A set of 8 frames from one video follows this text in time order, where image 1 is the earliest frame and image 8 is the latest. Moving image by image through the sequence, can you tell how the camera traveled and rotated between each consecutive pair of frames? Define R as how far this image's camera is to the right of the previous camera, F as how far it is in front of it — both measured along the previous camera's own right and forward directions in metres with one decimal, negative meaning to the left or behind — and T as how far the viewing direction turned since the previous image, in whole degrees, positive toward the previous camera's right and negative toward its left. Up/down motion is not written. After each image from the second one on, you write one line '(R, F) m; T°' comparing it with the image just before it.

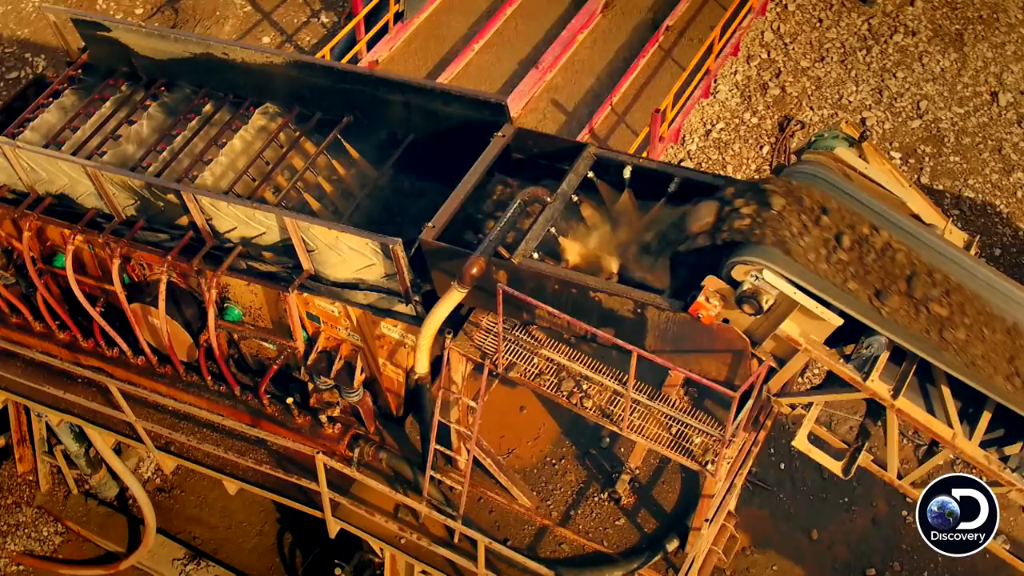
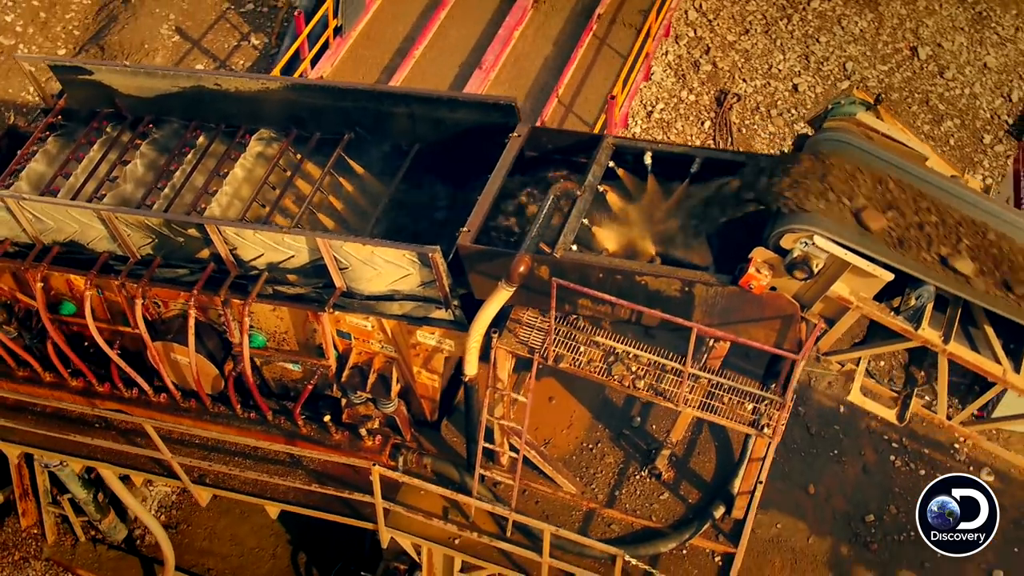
(-0.8, -0.2) m; +5°
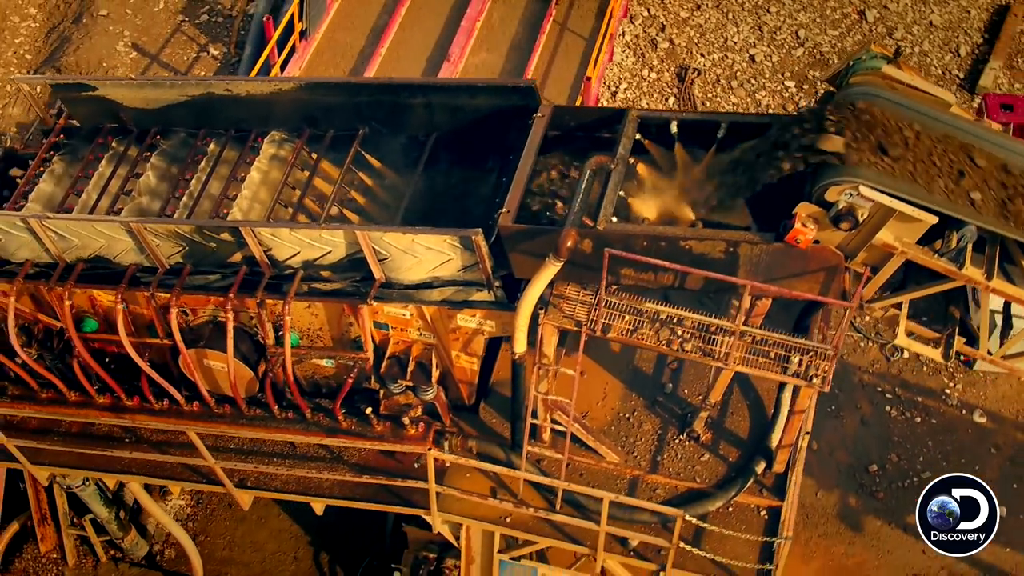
(-0.6, -0.1) m; +3°
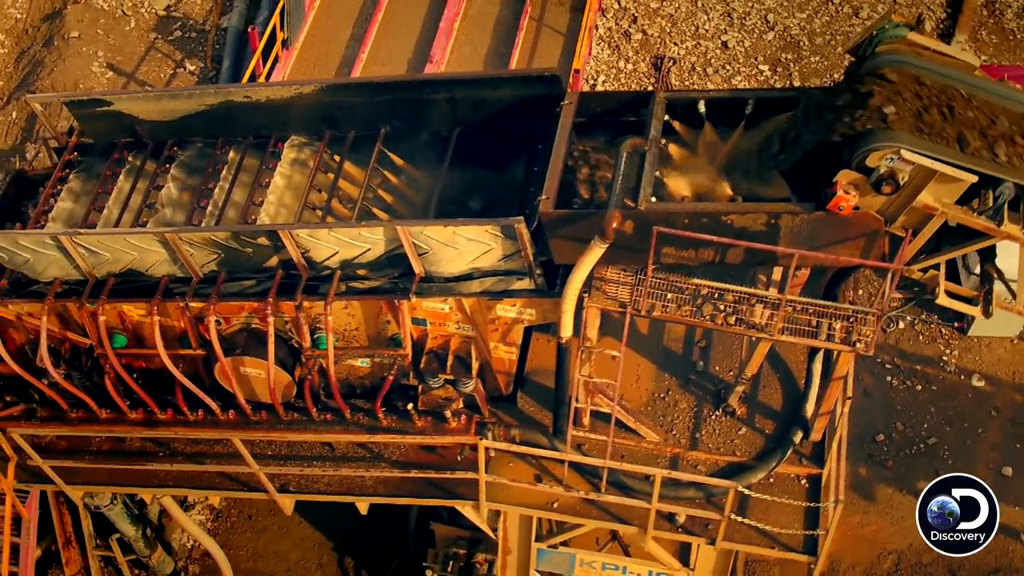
(-0.5, -0.1) m; +2°
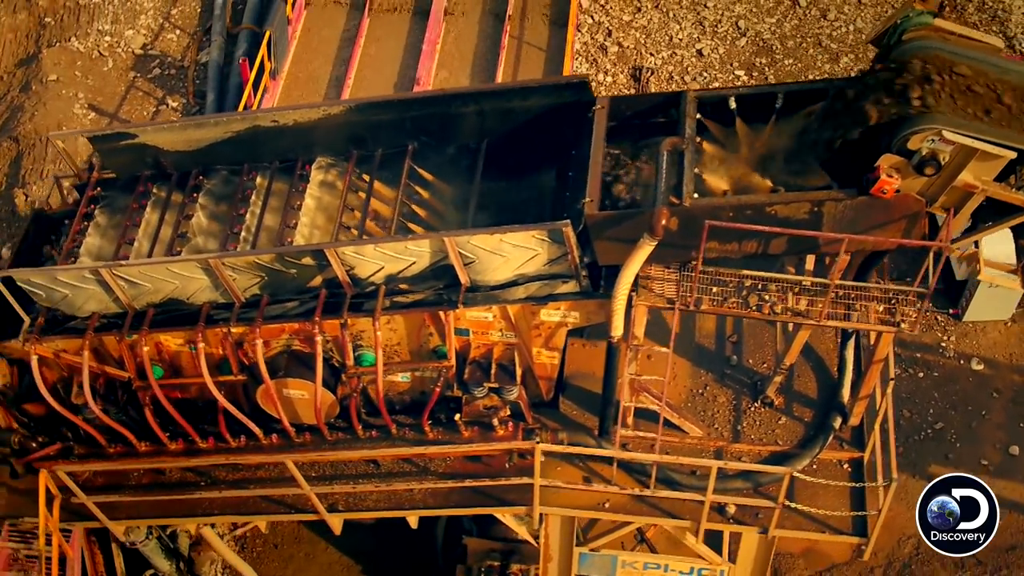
(-0.6, -0.1) m; +3°
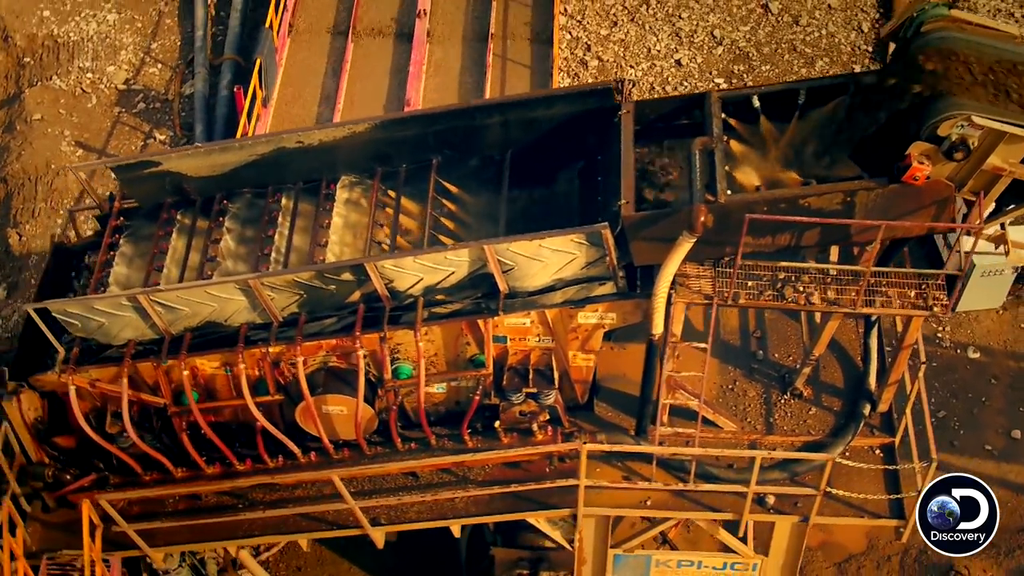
(-0.5, -0.1) m; +2°
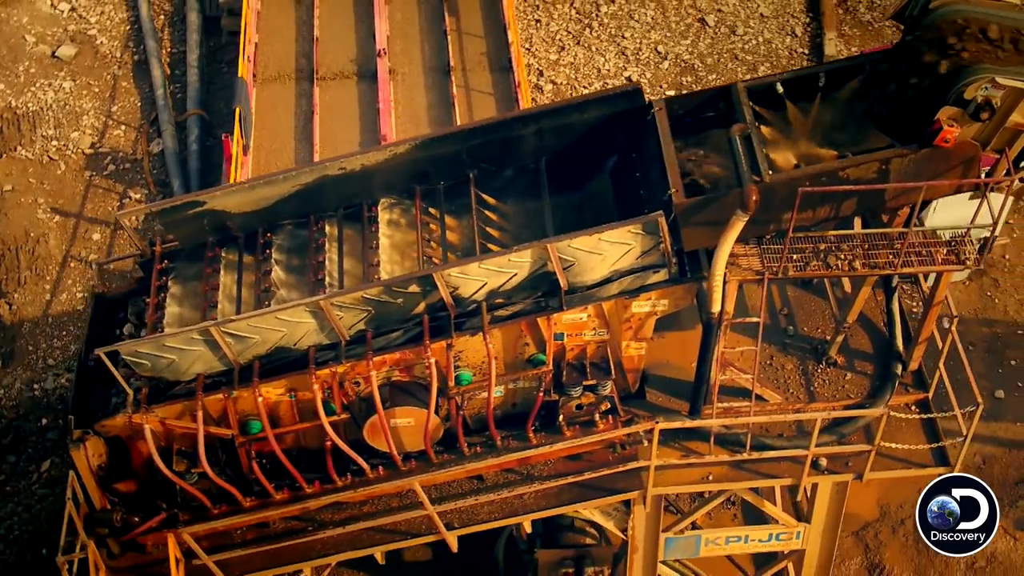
(-1.0, -0.4) m; +5°
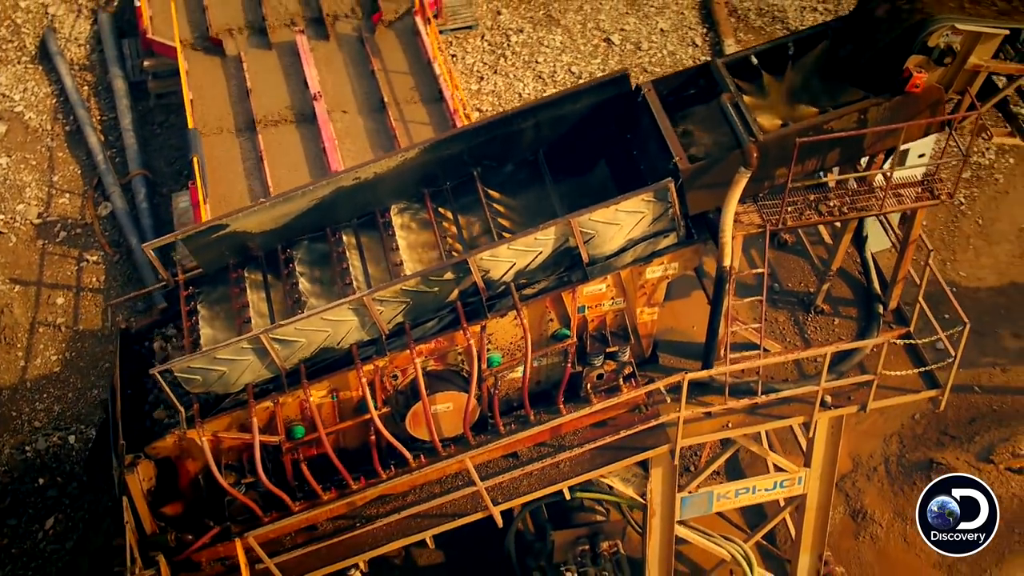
(-1.1, -0.6) m; +6°
